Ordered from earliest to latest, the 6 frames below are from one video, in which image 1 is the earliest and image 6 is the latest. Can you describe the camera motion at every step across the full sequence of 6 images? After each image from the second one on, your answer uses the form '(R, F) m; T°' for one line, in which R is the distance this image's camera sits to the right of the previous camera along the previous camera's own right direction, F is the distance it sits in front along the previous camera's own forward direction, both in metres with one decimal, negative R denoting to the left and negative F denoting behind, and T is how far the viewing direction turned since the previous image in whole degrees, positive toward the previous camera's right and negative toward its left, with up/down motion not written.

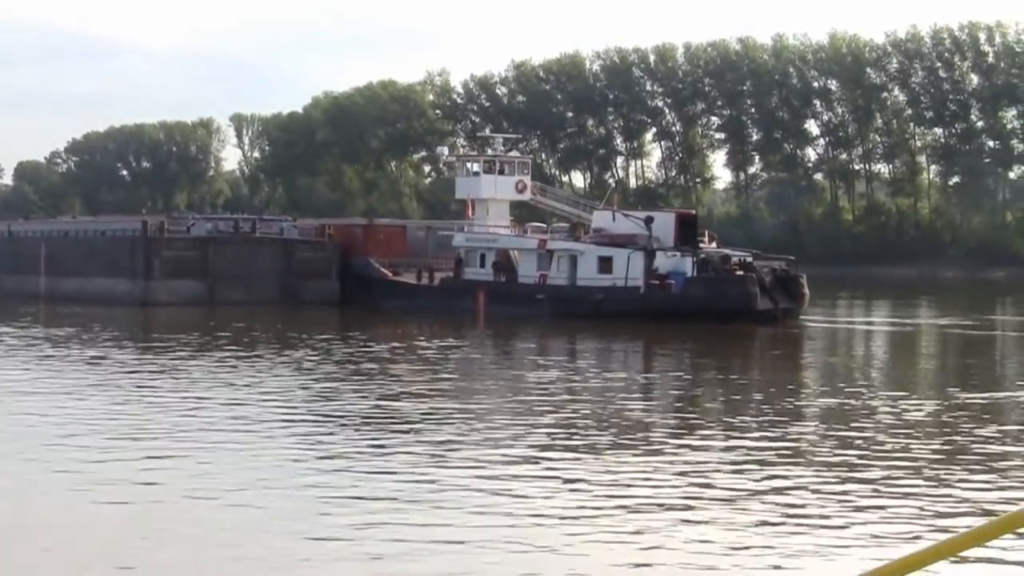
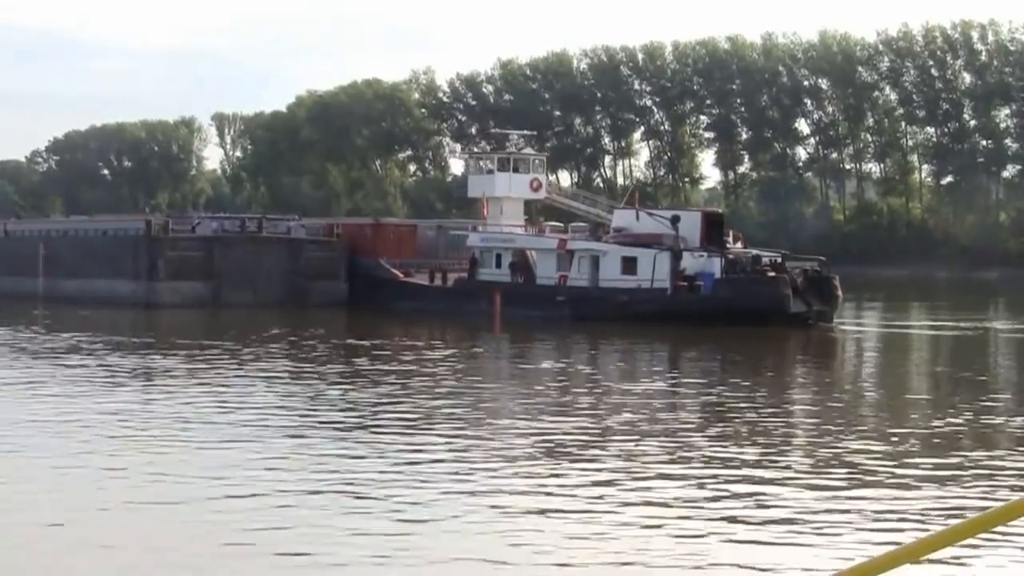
(-0.3, +0.4) m; +1°
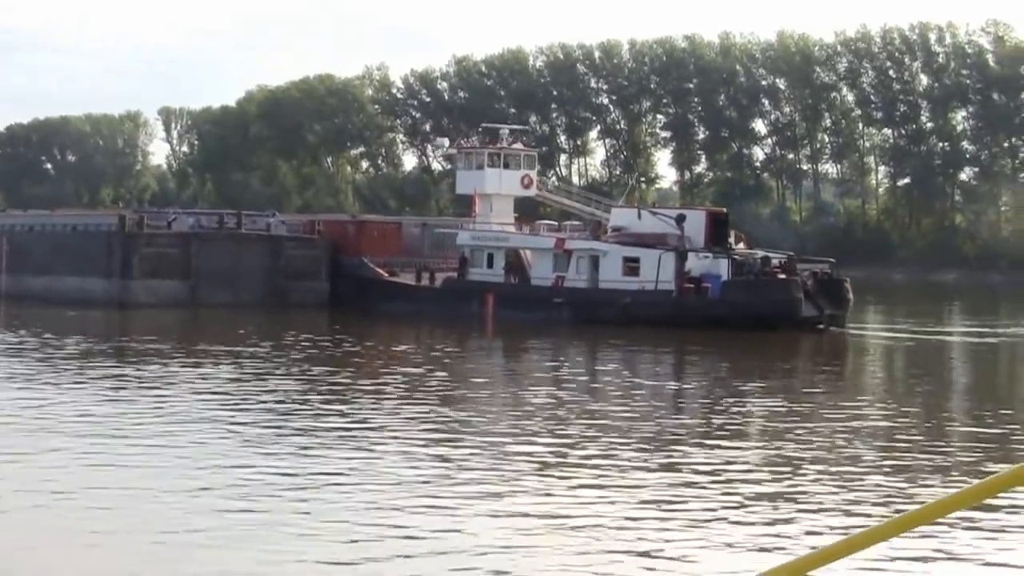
(-0.3, +0.4) m; +2°
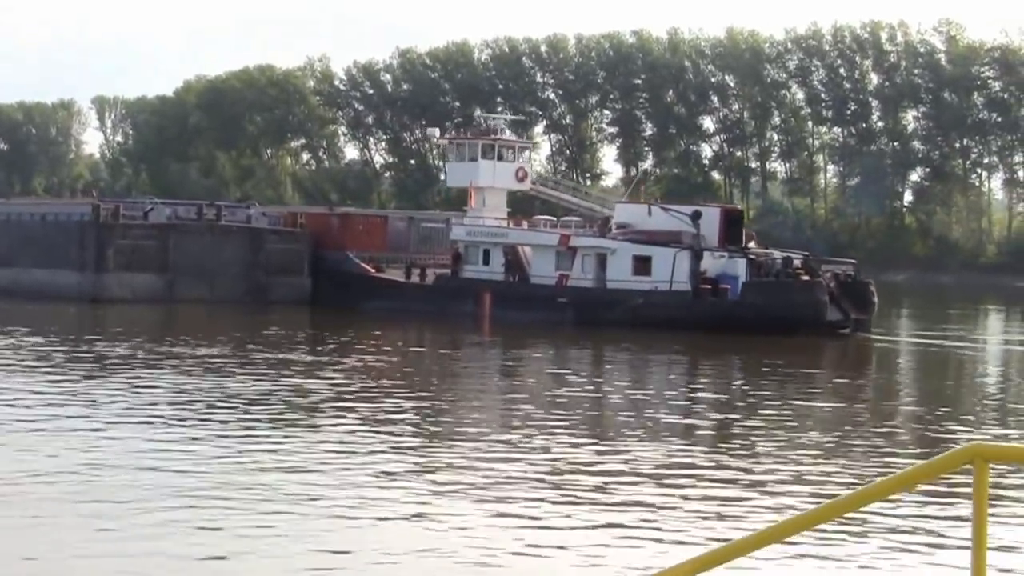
(-0.5, +0.6) m; +3°
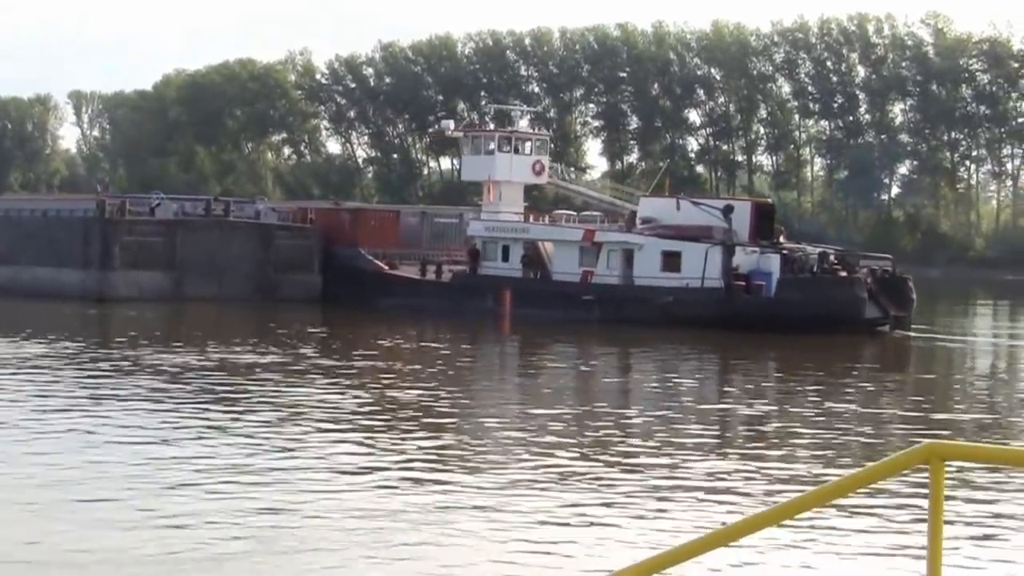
(-0.3, +0.3) m; +1°
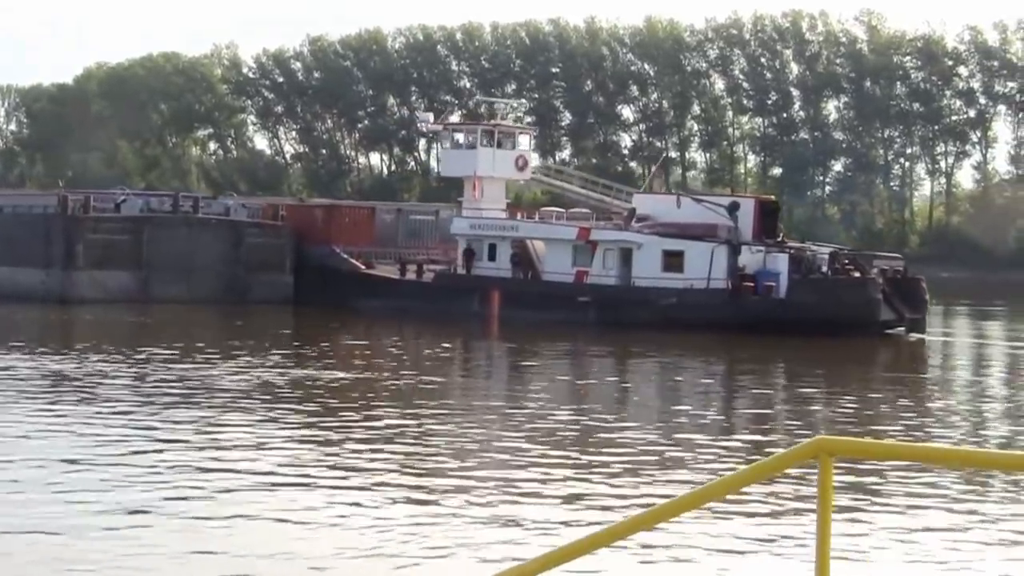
(-0.4, +0.5) m; +3°
